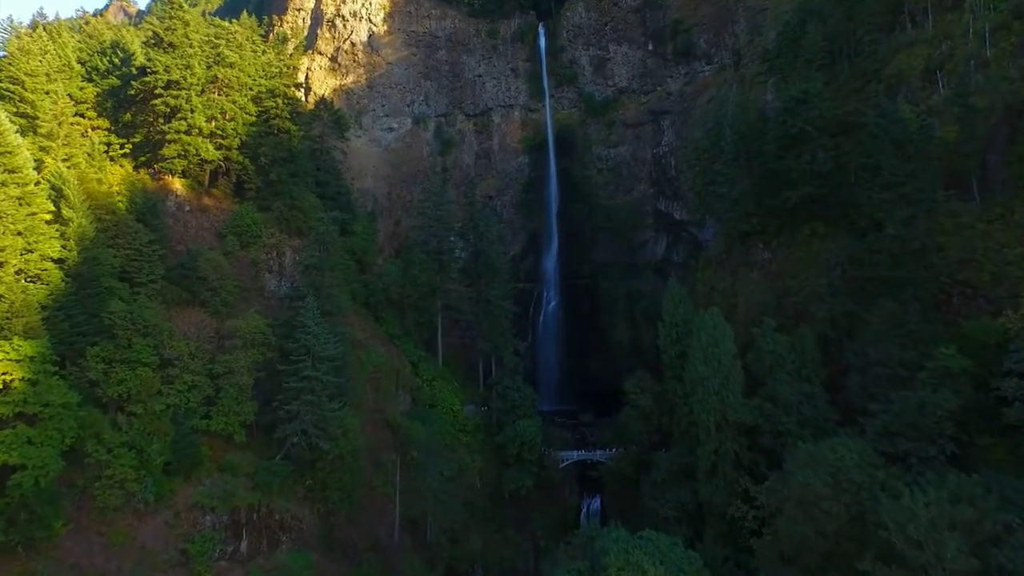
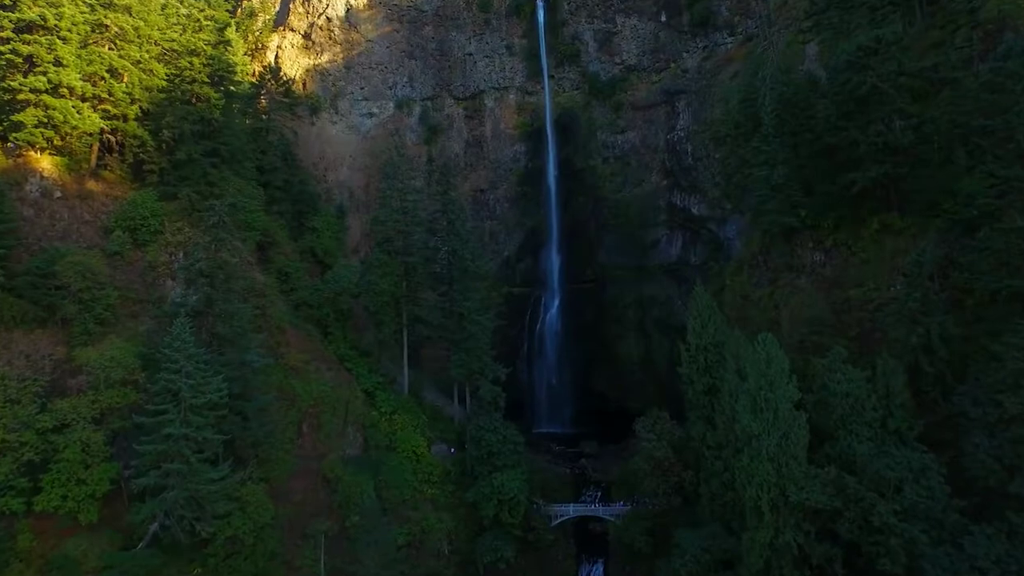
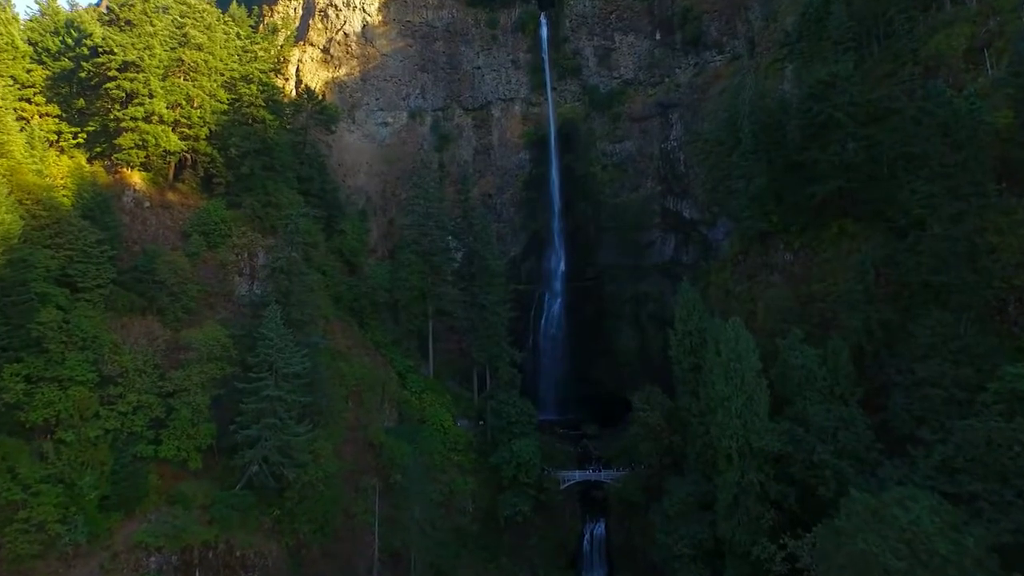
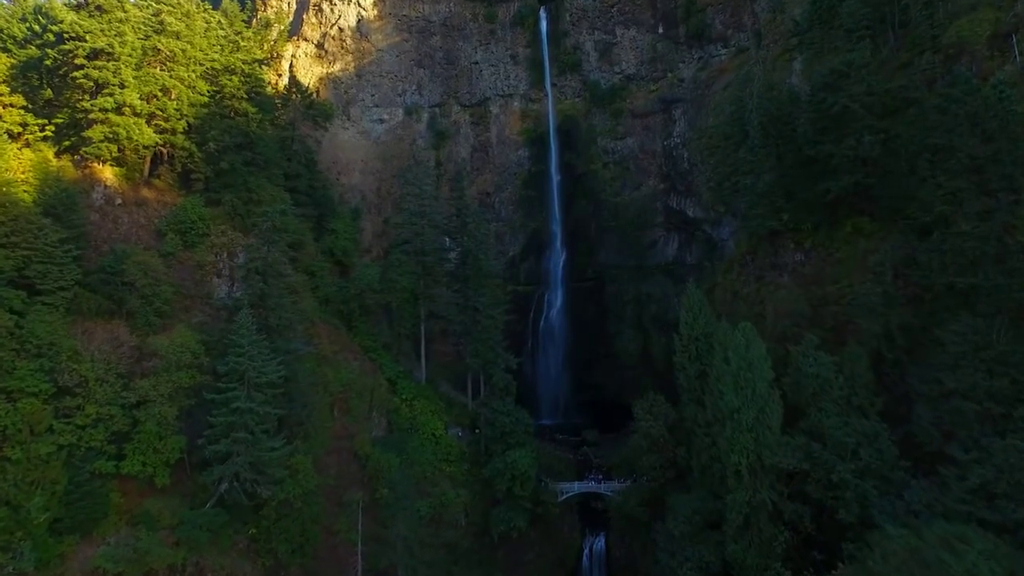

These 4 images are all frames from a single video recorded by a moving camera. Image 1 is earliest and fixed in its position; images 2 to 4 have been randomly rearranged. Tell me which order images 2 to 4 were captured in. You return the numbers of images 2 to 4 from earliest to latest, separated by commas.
3, 4, 2
